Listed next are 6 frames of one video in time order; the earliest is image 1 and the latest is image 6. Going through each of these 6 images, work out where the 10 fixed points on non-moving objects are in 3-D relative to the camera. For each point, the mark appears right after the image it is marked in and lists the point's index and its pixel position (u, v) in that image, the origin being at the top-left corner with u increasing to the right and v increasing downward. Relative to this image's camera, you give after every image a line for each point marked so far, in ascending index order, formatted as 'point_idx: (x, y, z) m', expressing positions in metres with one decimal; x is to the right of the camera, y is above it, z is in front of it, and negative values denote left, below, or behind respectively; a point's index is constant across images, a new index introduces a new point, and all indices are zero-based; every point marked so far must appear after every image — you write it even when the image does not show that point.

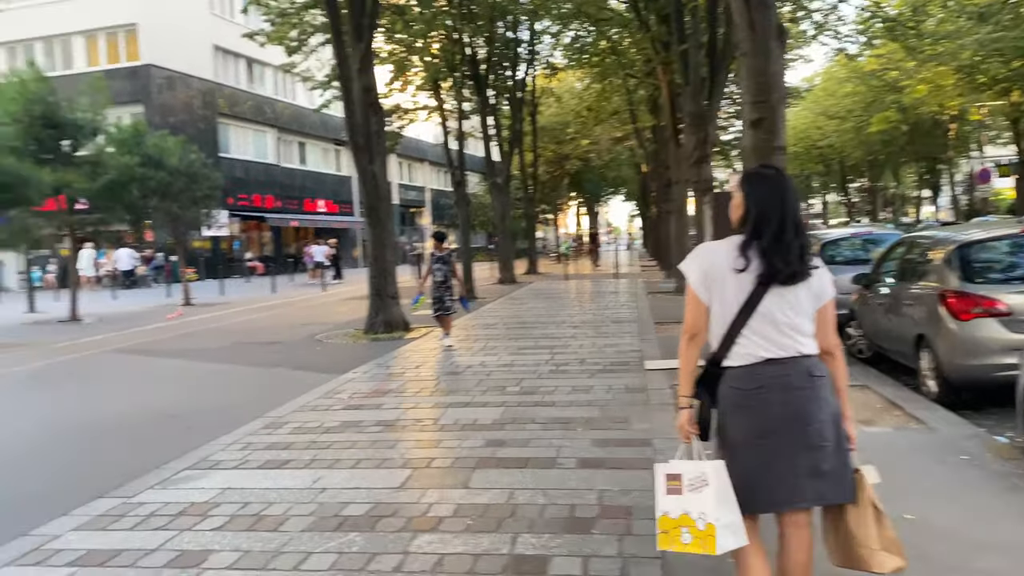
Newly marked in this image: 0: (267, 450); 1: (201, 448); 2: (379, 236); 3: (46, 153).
0: (-1.9, -1.3, +6.4) m
1: (-2.5, -1.3, +6.6) m
2: (-2.3, +0.9, +13.9) m
3: (-10.5, +3.1, +18.7) m
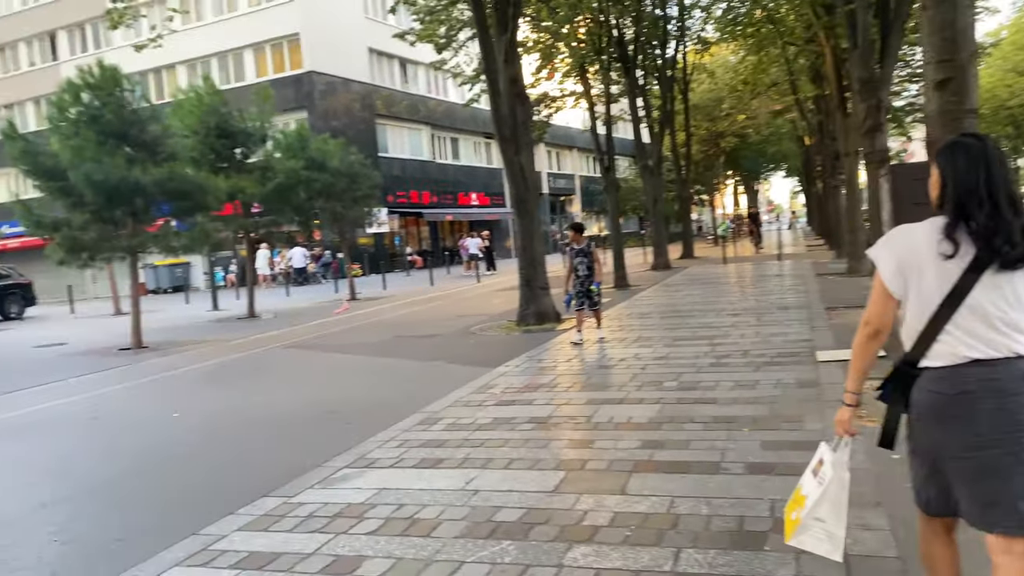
0: (-0.7, -1.2, +6.4) m
1: (-1.2, -1.3, +6.6) m
2: (+0.3, +1.0, +13.8) m
3: (-7.0, +3.1, +20.0) m
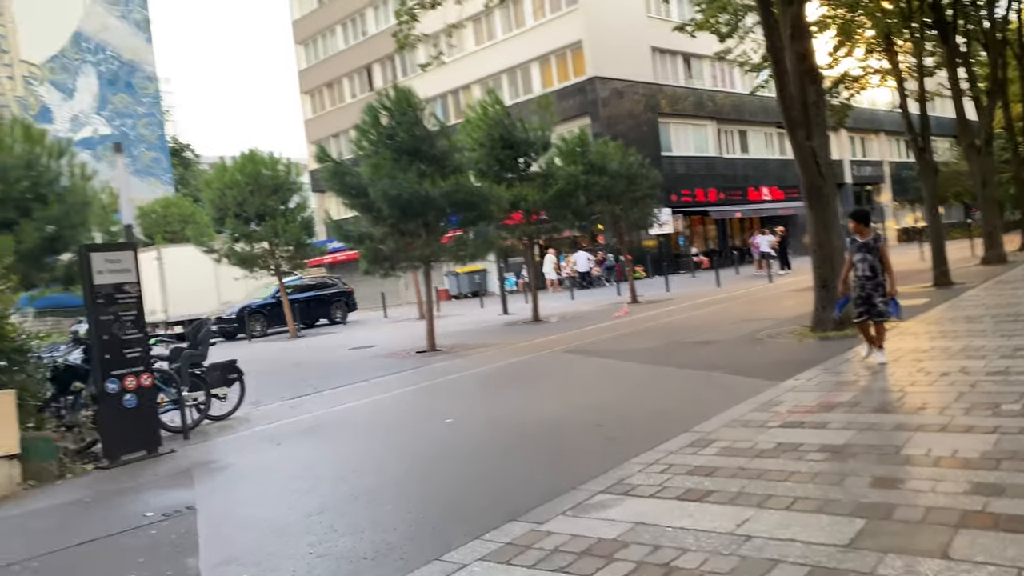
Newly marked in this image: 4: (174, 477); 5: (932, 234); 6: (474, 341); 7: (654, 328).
0: (+1.2, -1.3, +5.6) m
1: (+0.8, -1.3, +6.0) m
2: (+4.6, +1.0, +12.3) m
3: (-0.1, +2.9, +20.6) m
4: (-3.0, -1.7, +7.2) m
5: (+9.1, +1.2, +17.8) m
6: (-0.8, -1.2, +18.1) m
7: (+2.9, -0.8, +16.8) m
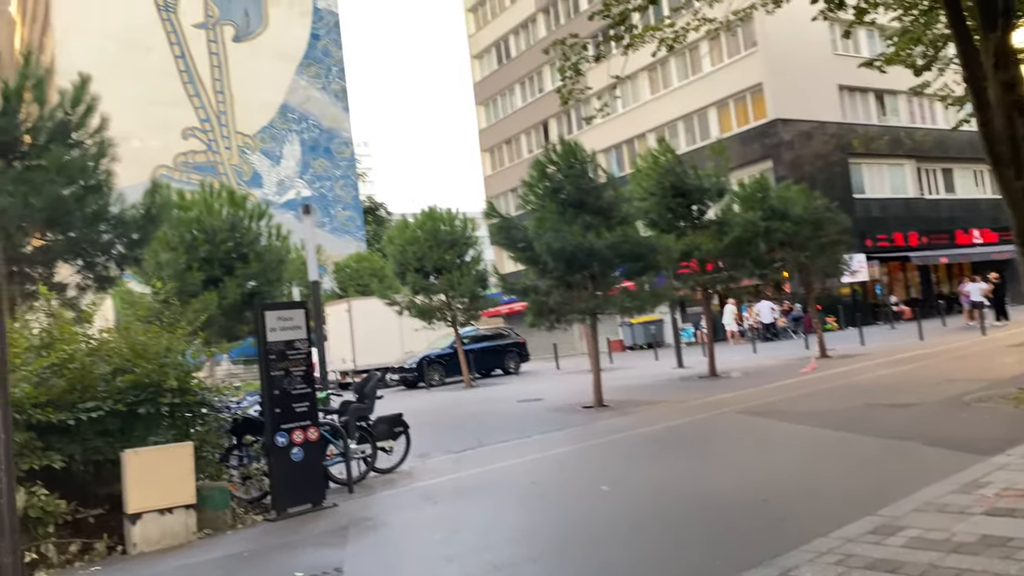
0: (+2.1, -1.7, +4.9) m
1: (+1.8, -1.7, +5.4) m
2: (+6.9, +0.2, +10.8) m
3: (+4.1, +1.6, +20.0) m
4: (-1.6, -2.2, +7.3) m
5: (+12.4, +0.1, +15.2) m
6: (+2.8, -2.3, +17.5) m
7: (+6.2, -1.8, +15.5) m
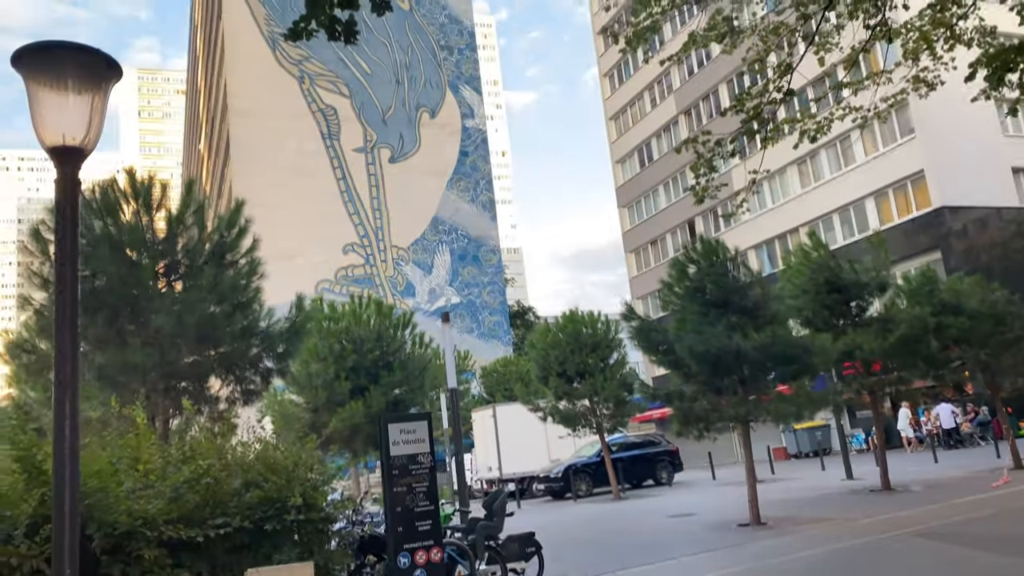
0: (+2.7, -2.2, +3.9) m
1: (+2.5, -2.4, +4.4) m
2: (+8.4, -0.9, +8.9) m
3: (+7.3, -0.7, +18.7) m
4: (-0.5, -3.1, +6.8) m
5: (+14.7, -1.3, +12.2) m
6: (+5.7, -4.4, +15.9) m
7: (+8.6, -3.5, +13.4) m
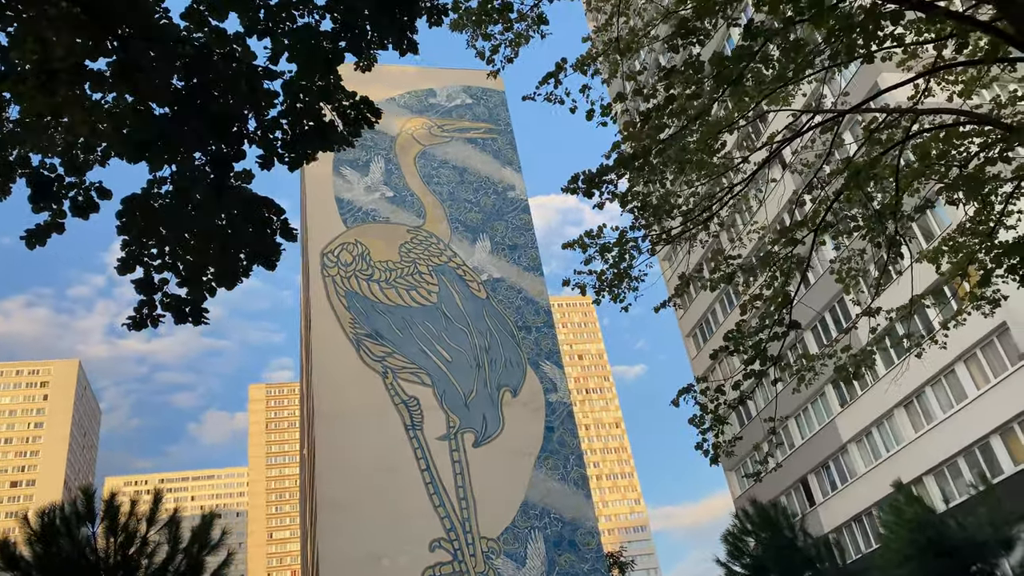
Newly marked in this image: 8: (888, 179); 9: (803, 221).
0: (+1.4, -2.8, +1.2) m
1: (+1.2, -3.1, +1.7) m
2: (+7.7, -2.4, +5.8) m
3: (+8.1, -5.5, +15.0) m
4: (-1.3, -5.0, +4.1) m
5: (+14.4, -3.1, +7.9) m
6: (+6.4, -8.3, +11.5) m
7: (+8.8, -6.3, +9.0) m
8: (+5.5, +1.6, +11.9) m
9: (+4.0, +0.9, +11.3) m
